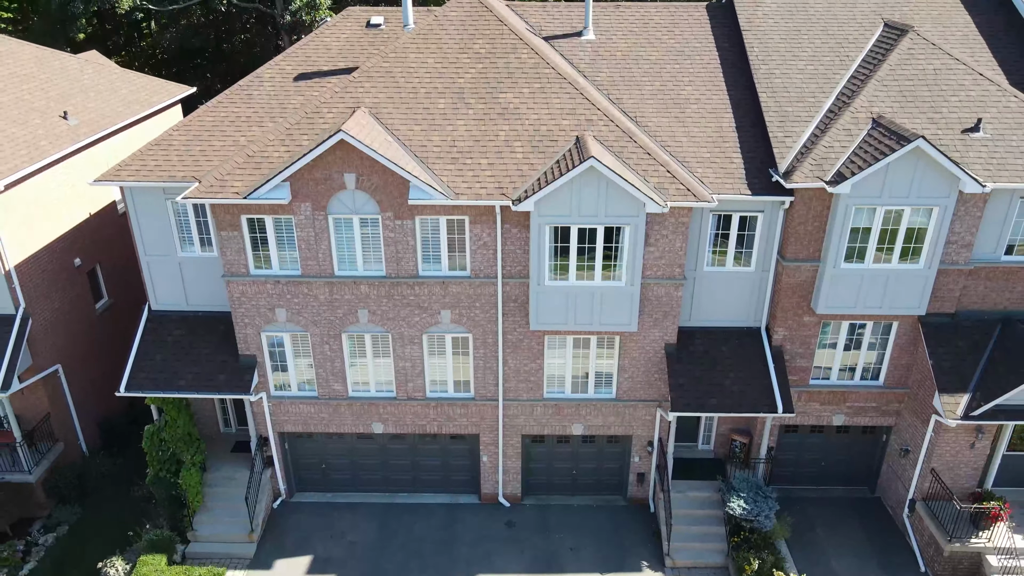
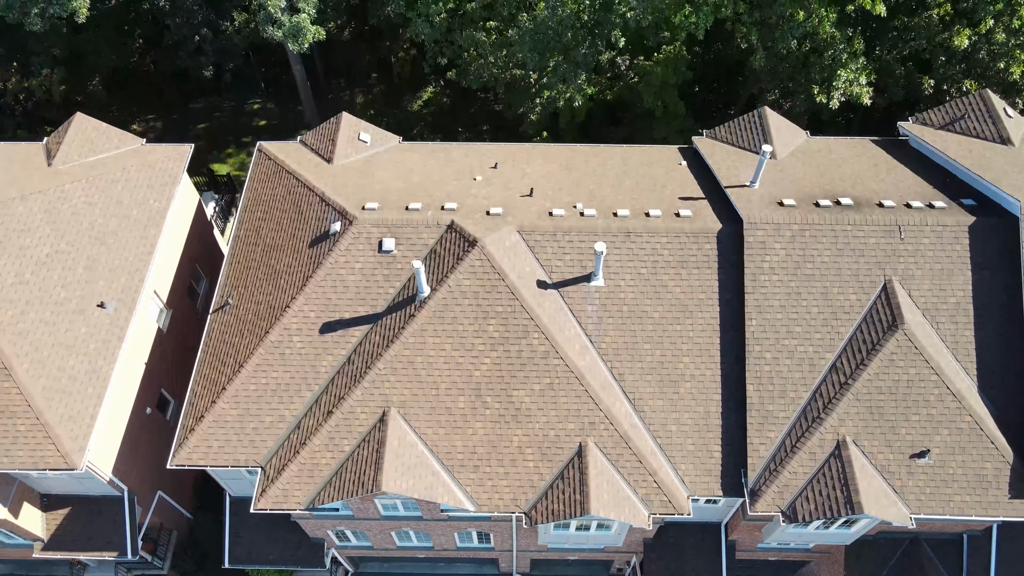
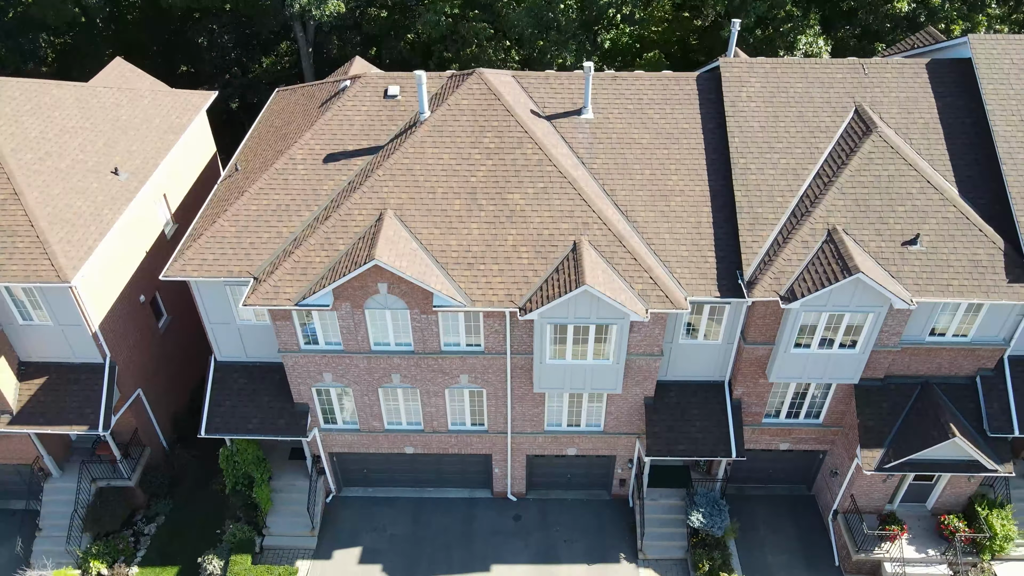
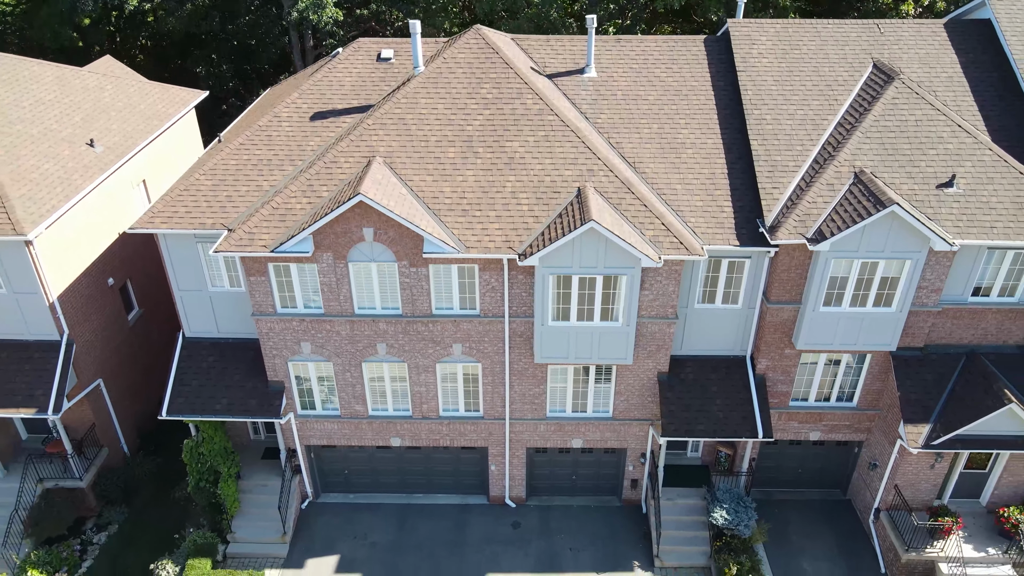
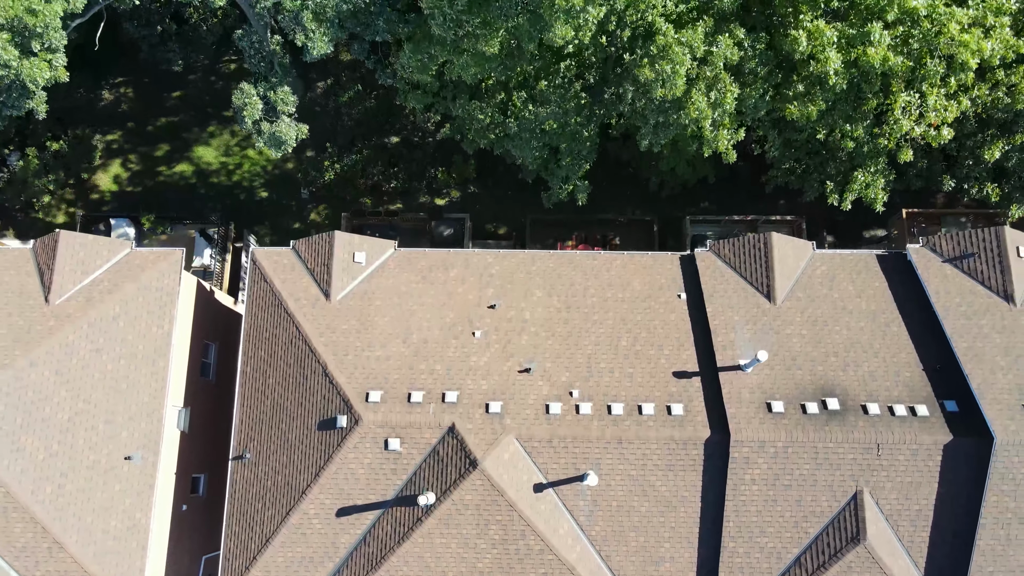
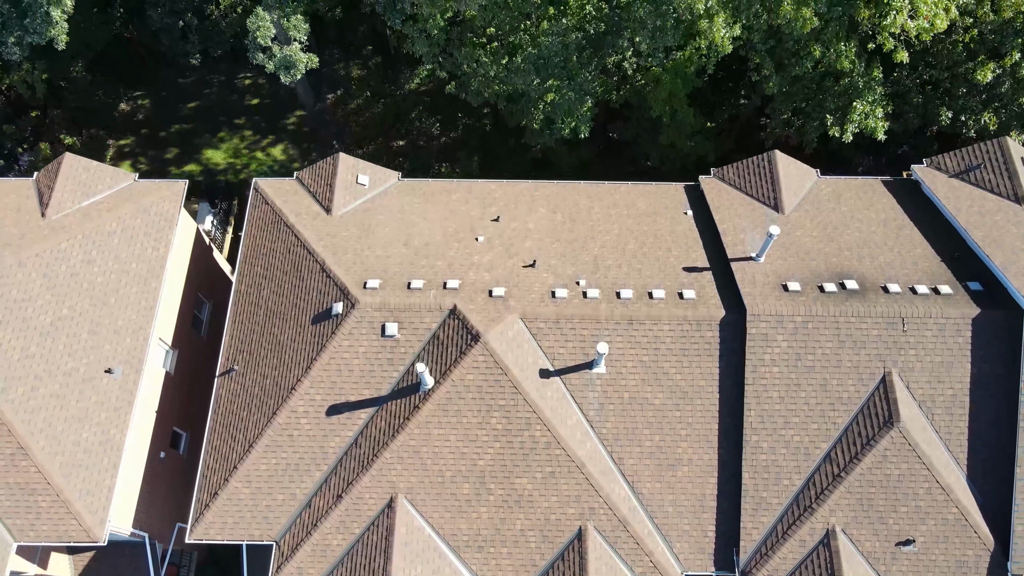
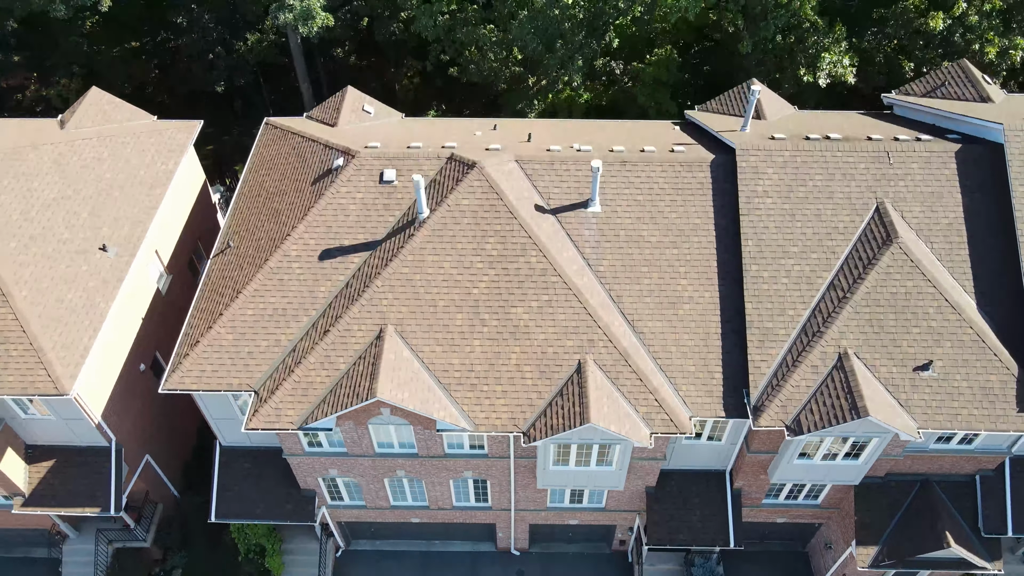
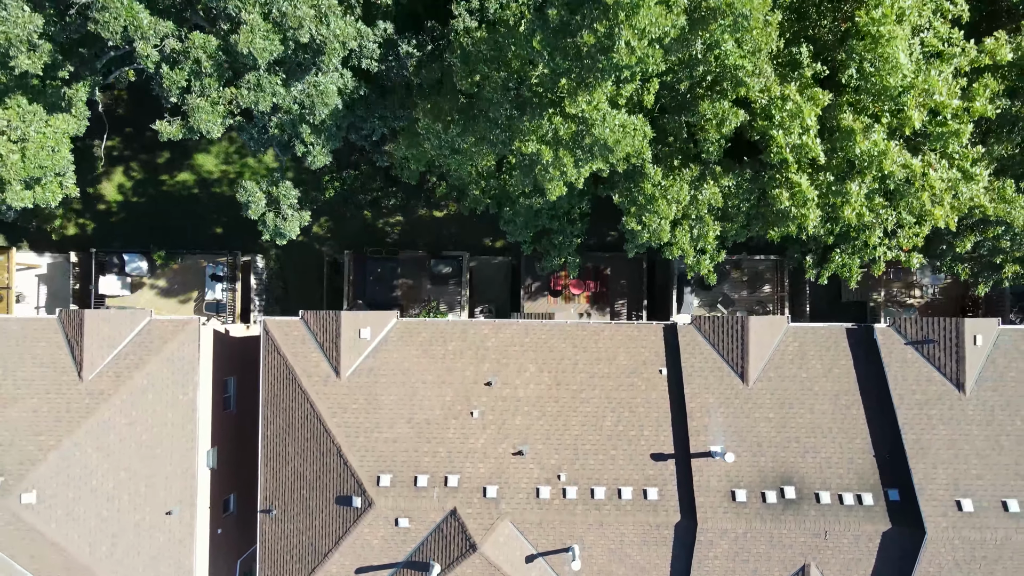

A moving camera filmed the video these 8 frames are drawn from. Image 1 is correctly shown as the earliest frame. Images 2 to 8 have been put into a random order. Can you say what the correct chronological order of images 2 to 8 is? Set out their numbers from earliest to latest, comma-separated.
4, 3, 7, 2, 6, 5, 8
